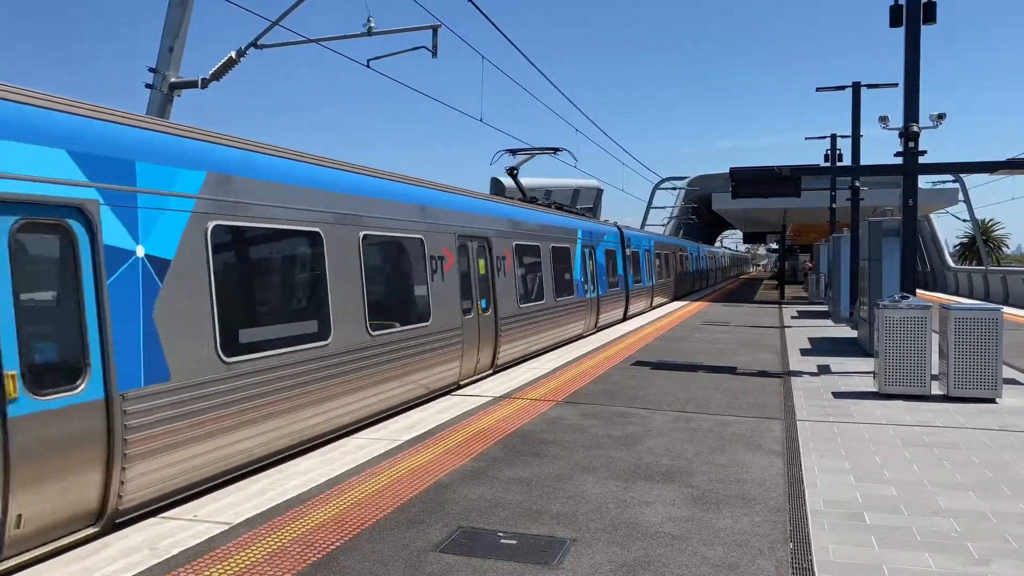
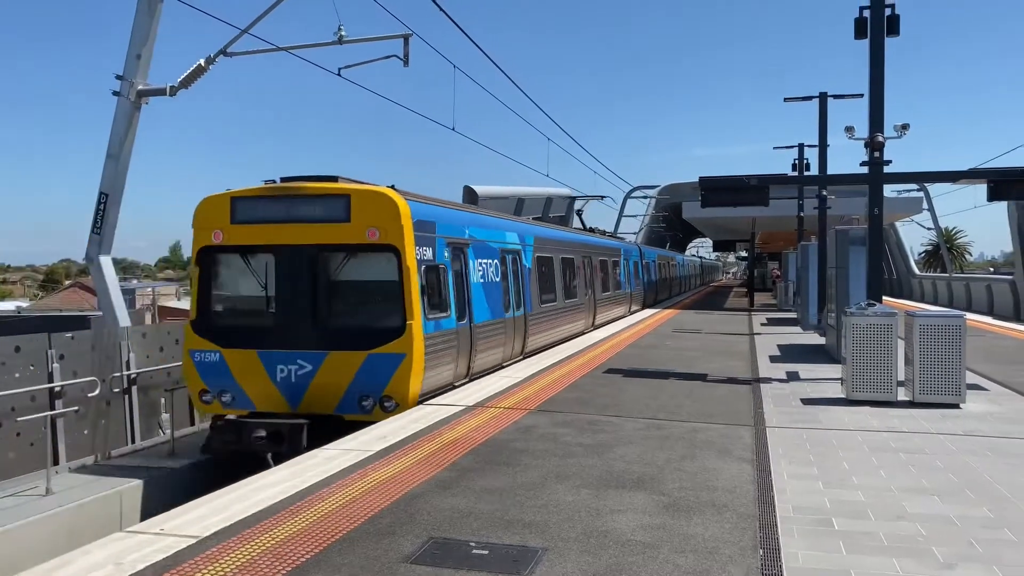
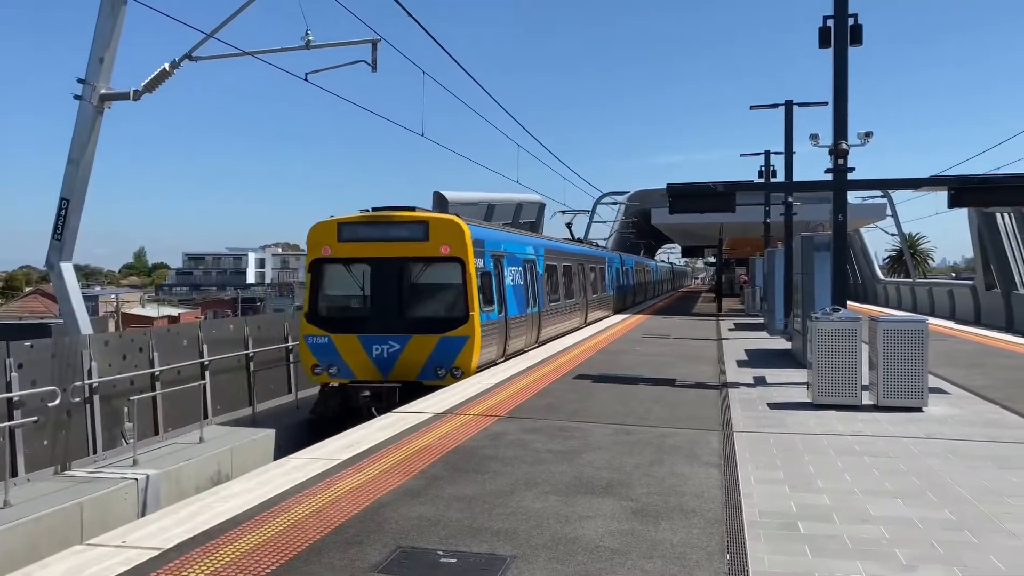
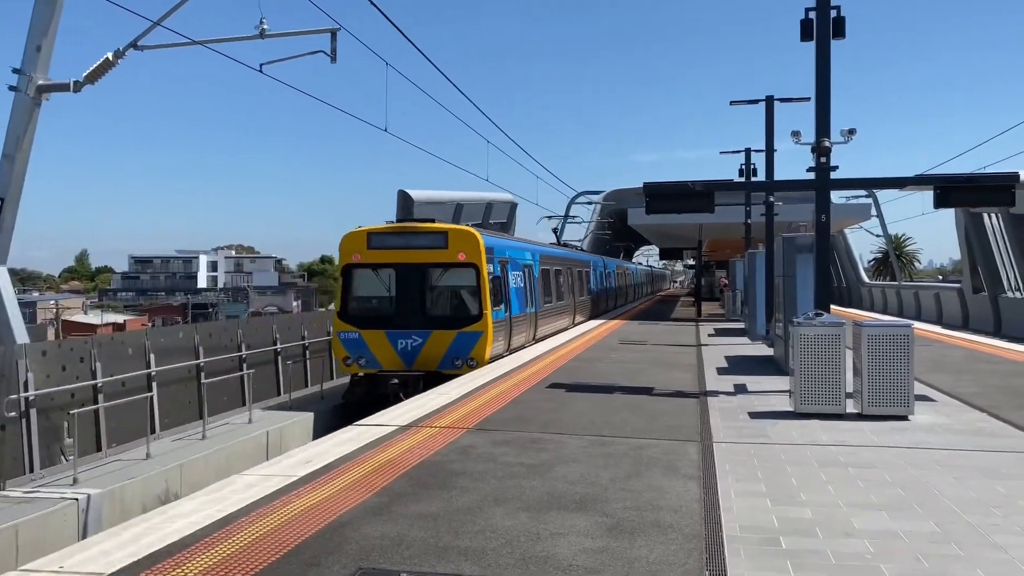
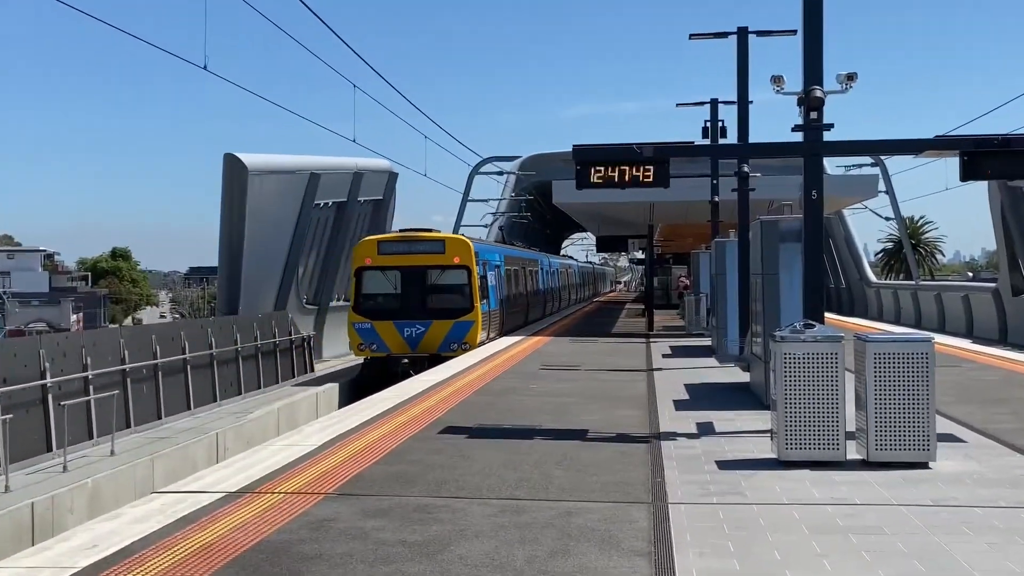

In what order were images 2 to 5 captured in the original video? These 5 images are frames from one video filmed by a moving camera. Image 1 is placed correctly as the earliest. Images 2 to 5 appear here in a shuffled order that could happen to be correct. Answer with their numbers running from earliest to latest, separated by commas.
2, 3, 4, 5
